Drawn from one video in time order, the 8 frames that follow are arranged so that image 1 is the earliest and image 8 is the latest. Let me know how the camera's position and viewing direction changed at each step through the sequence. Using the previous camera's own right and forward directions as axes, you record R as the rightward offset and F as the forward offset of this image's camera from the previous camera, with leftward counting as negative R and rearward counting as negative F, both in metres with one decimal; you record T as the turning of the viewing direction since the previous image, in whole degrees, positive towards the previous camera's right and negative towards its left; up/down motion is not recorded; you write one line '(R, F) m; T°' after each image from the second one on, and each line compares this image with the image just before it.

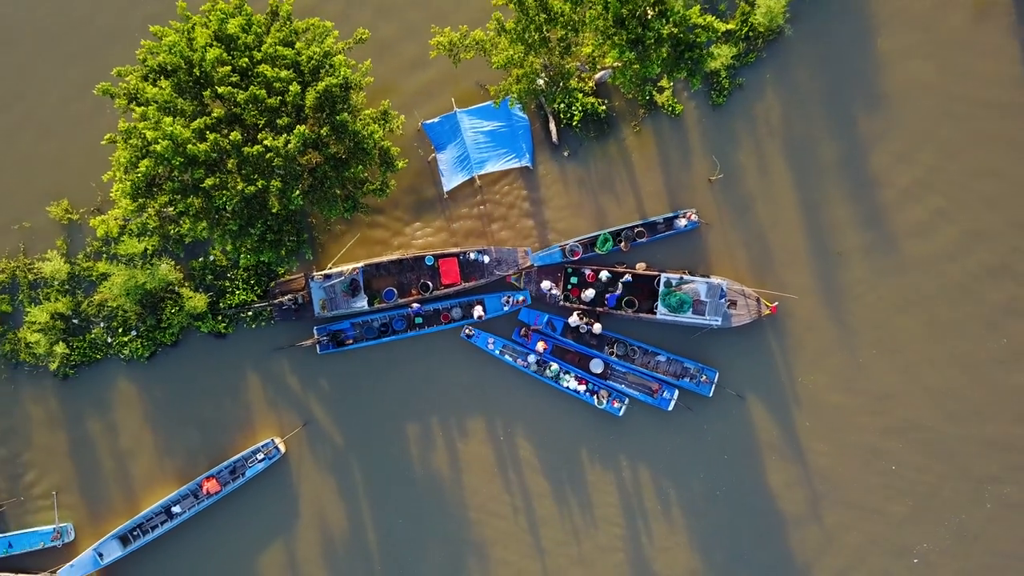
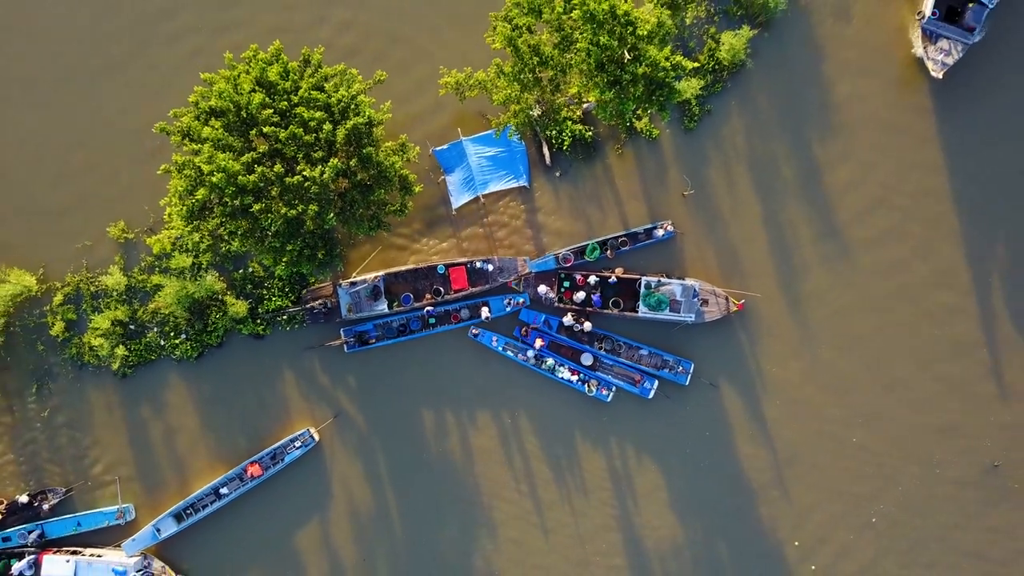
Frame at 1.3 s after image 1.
(0.0, -3.9) m; 0°
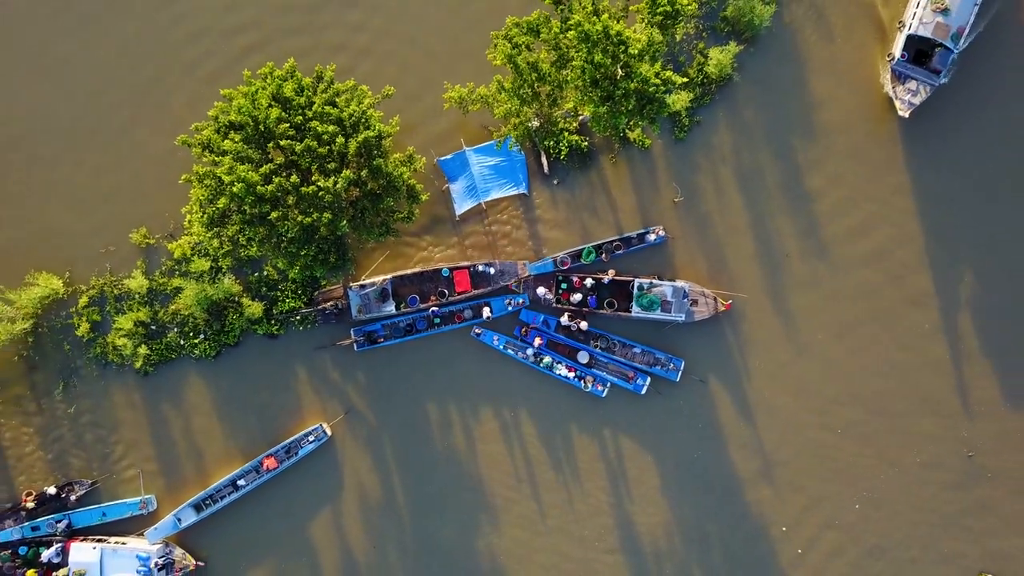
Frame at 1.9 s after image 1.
(0.0, -1.8) m; 0°
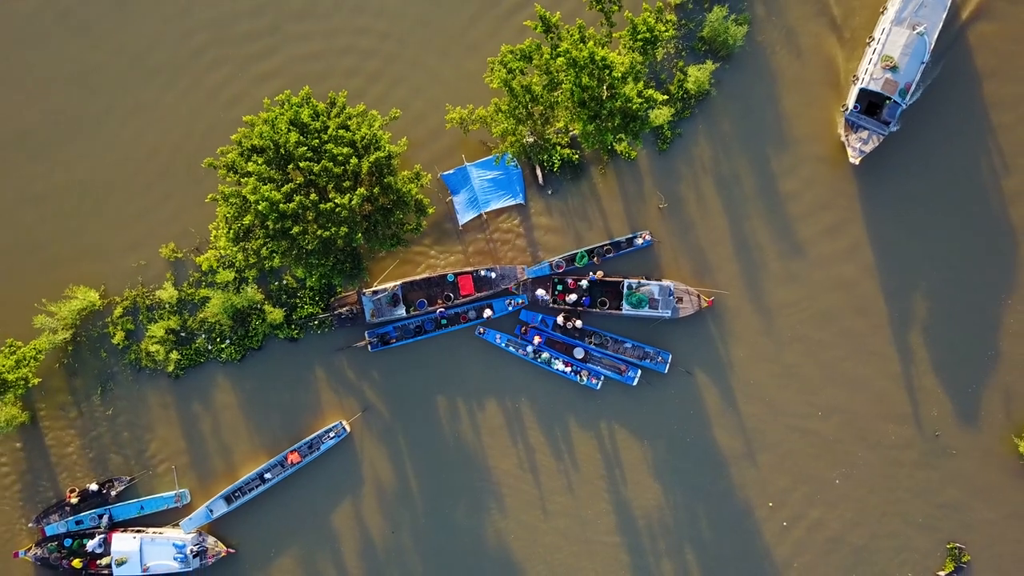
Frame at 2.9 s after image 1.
(0.0, -2.8) m; 0°
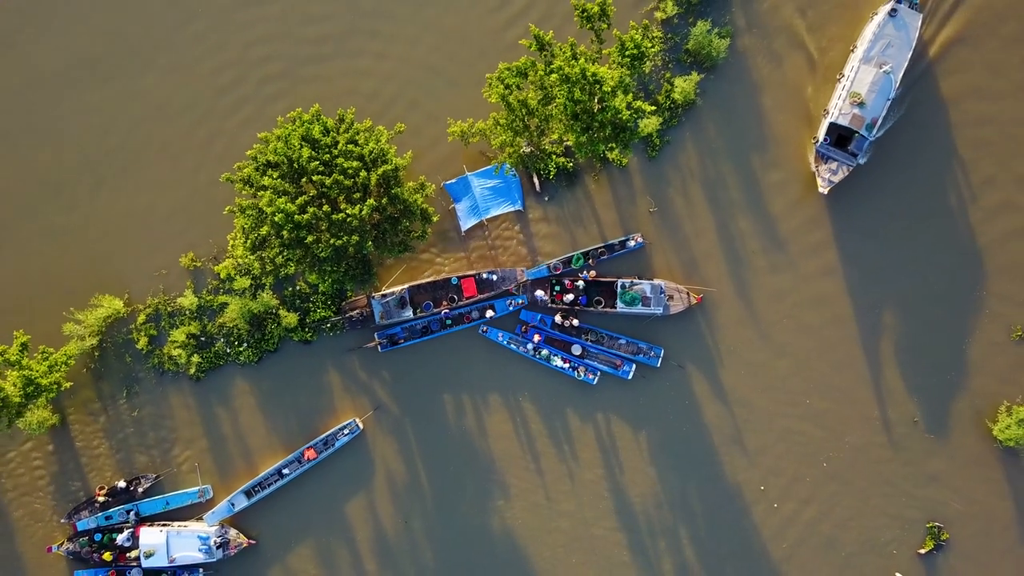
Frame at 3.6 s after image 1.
(0.0, -2.1) m; 0°
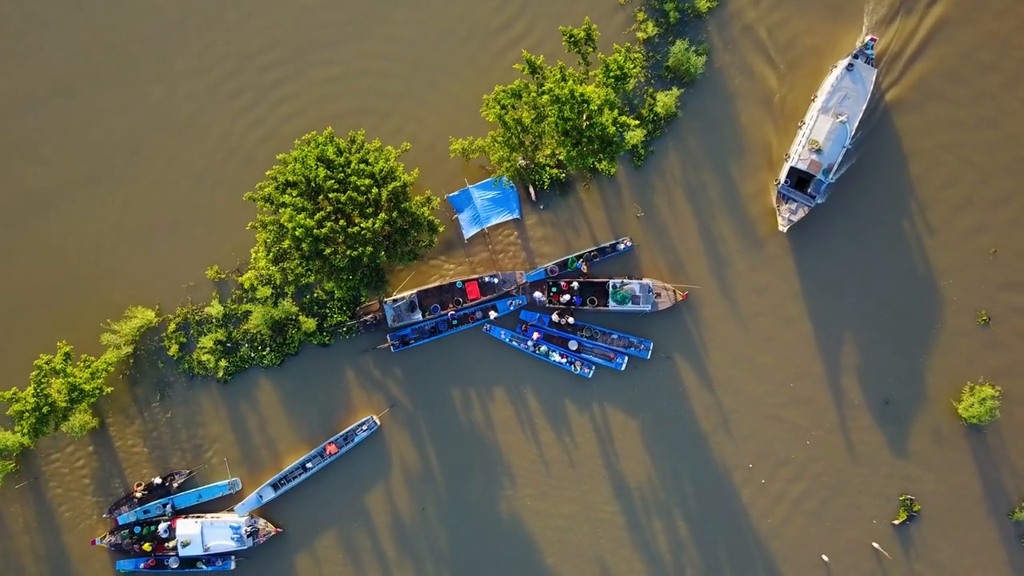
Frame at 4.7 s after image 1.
(0.0, -3.2) m; 0°
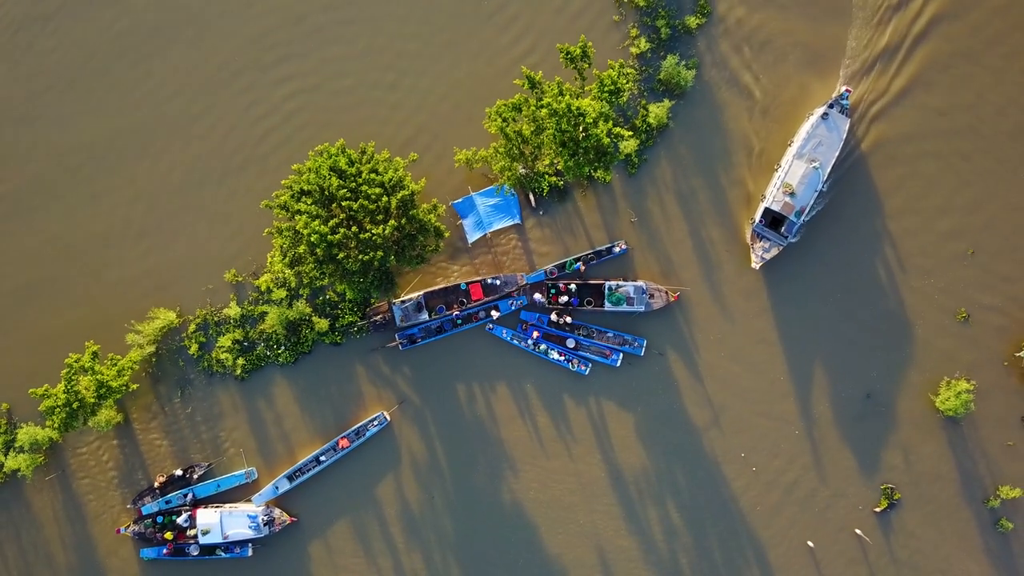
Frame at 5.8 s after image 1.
(-0.1, -2.4) m; 0°
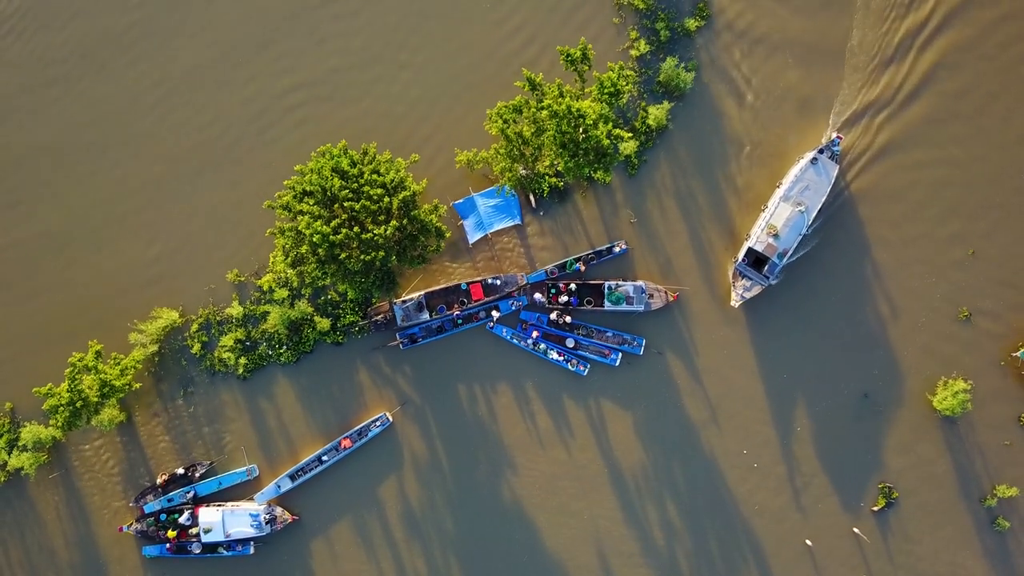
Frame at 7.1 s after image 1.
(-0.1, -0.3) m; 0°
